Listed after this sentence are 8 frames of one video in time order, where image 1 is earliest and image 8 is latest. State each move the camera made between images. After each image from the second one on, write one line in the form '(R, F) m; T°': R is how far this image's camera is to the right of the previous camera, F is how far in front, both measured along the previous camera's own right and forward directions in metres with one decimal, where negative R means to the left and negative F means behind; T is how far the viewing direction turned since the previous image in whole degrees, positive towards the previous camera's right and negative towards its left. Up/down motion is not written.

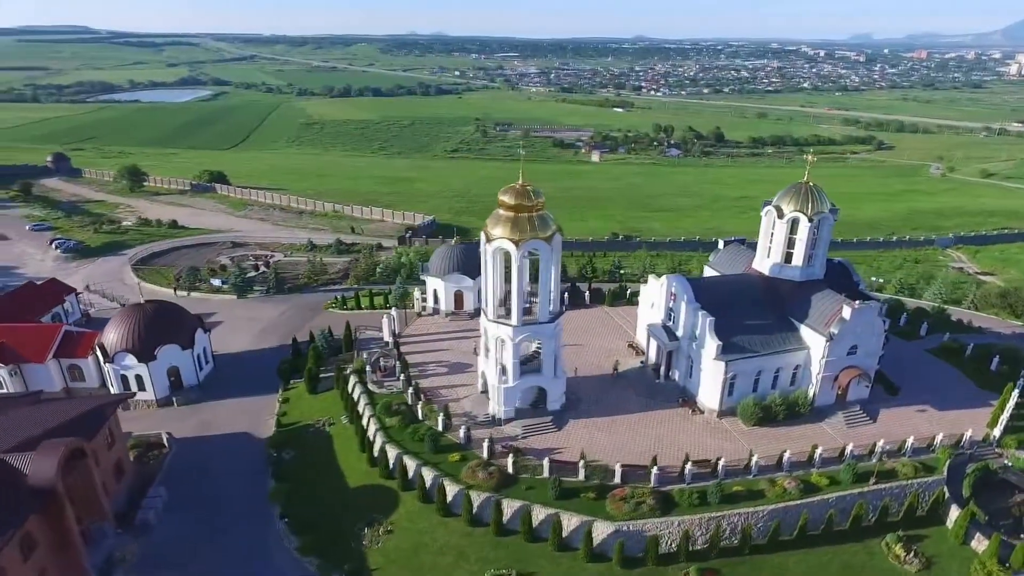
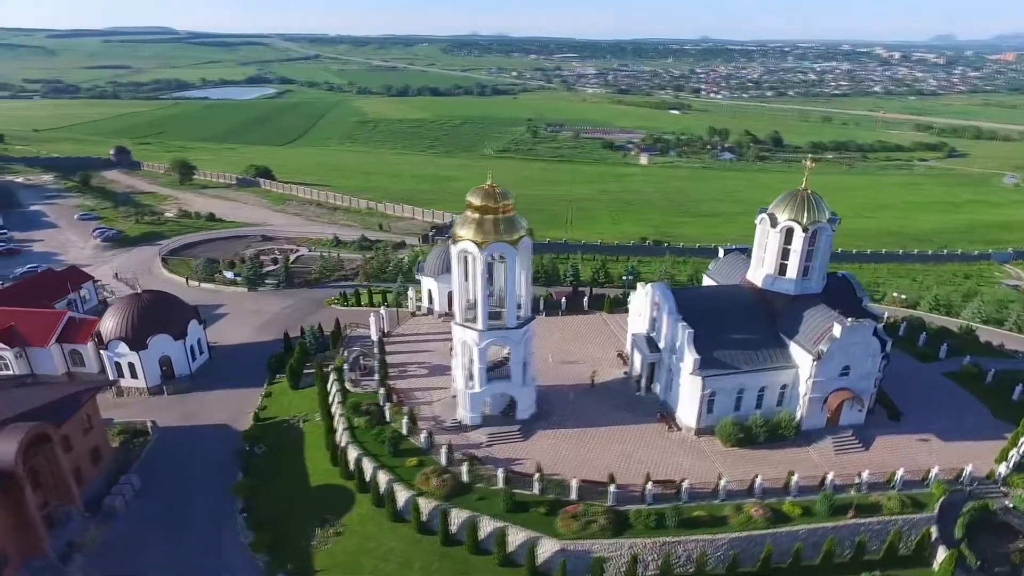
(+3.7, +0.9) m; -5°
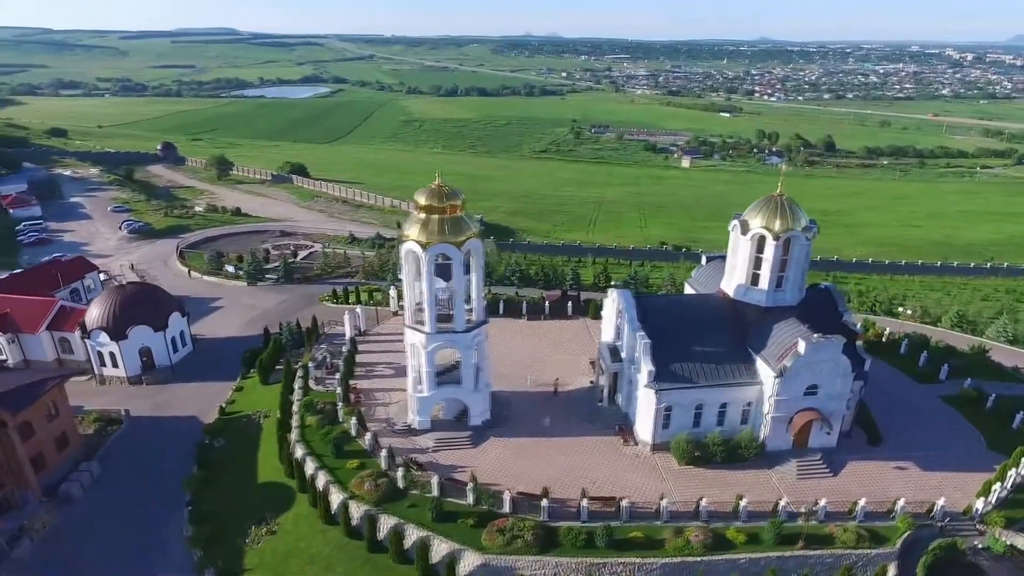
(+4.1, +0.9) m; -4°
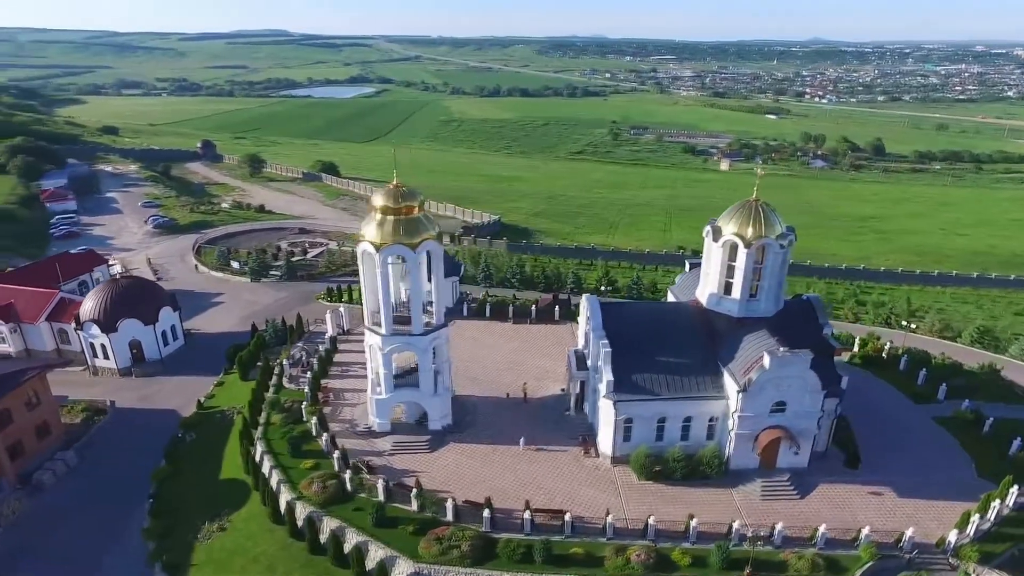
(+3.4, +0.7) m; -4°
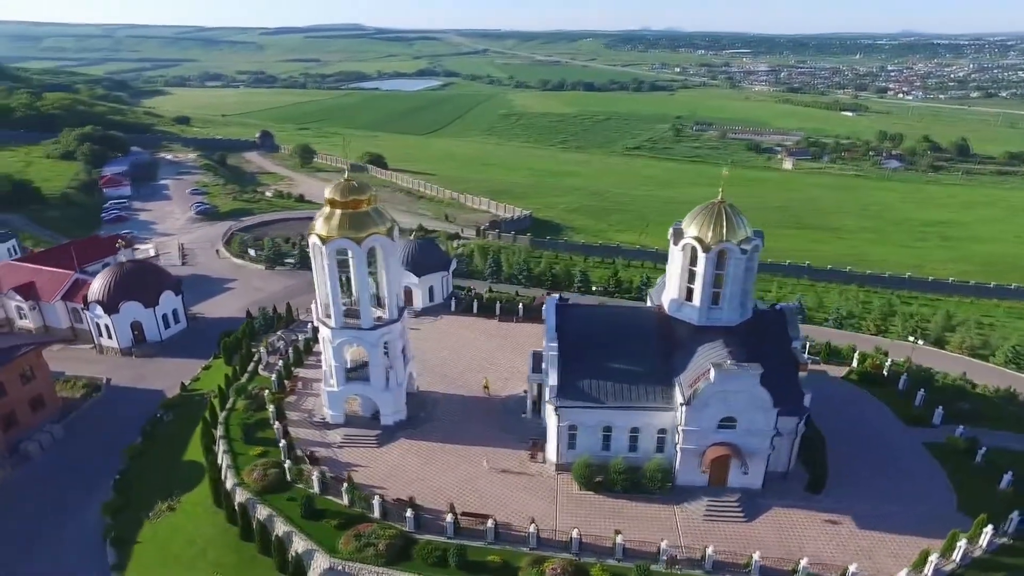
(+4.5, +0.8) m; -6°
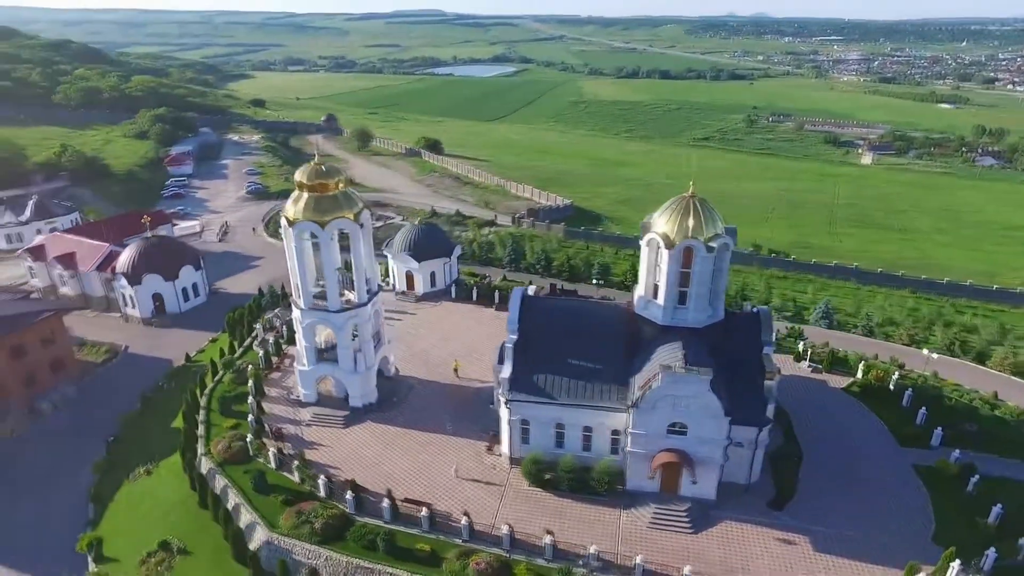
(+4.2, +0.6) m; -6°
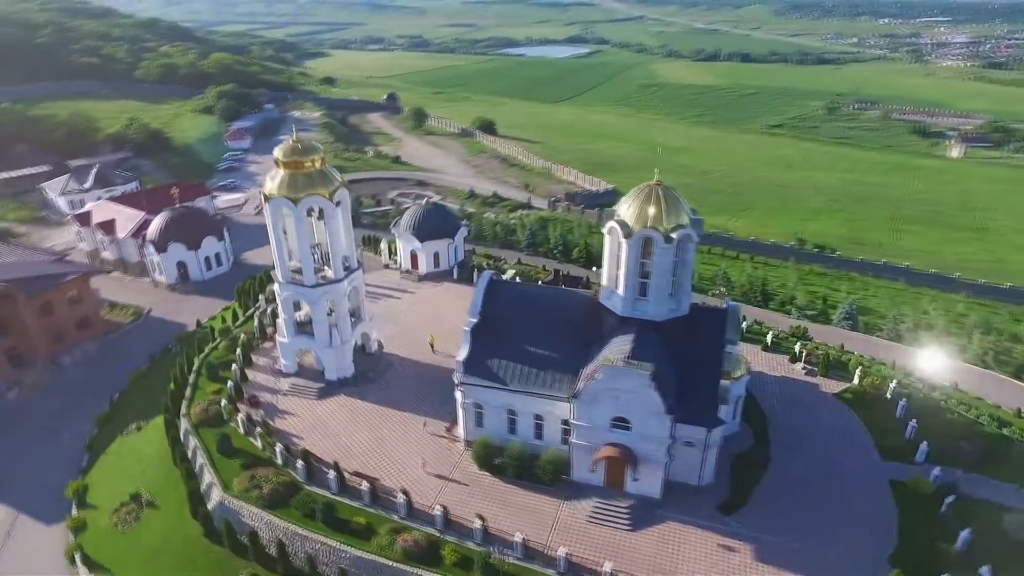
(+4.0, +0.4) m; -6°
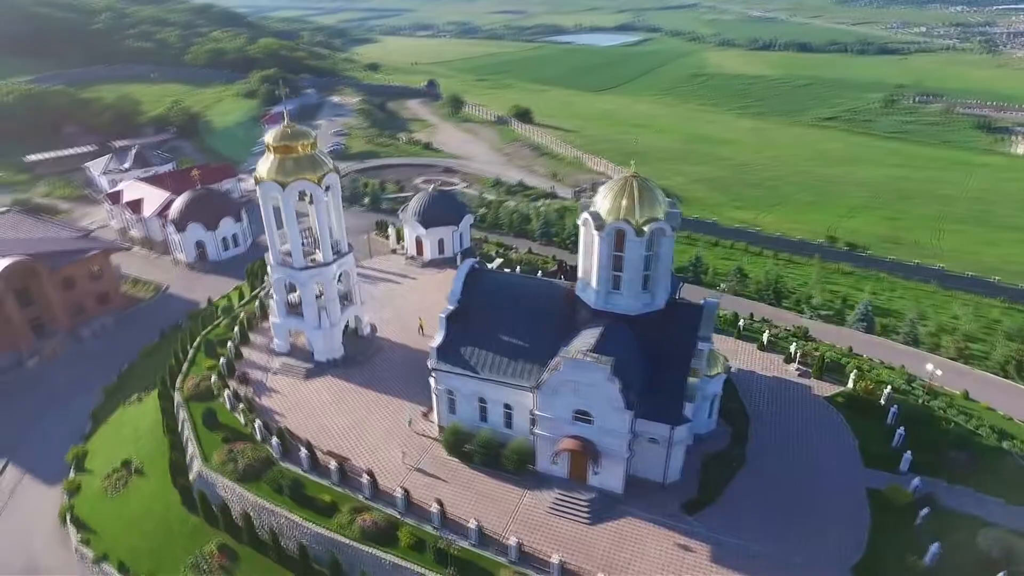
(+2.6, +0.1) m; -4°
